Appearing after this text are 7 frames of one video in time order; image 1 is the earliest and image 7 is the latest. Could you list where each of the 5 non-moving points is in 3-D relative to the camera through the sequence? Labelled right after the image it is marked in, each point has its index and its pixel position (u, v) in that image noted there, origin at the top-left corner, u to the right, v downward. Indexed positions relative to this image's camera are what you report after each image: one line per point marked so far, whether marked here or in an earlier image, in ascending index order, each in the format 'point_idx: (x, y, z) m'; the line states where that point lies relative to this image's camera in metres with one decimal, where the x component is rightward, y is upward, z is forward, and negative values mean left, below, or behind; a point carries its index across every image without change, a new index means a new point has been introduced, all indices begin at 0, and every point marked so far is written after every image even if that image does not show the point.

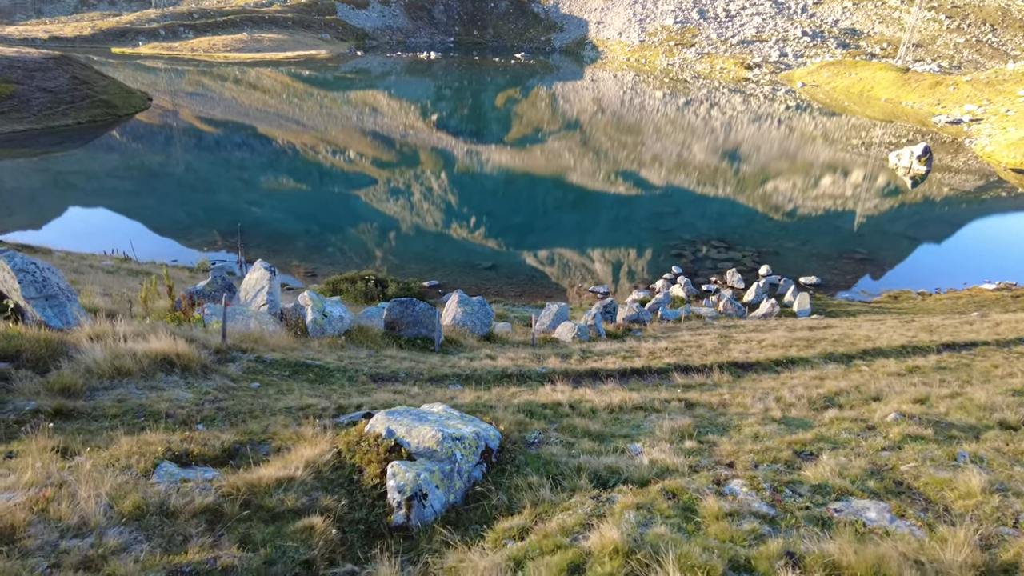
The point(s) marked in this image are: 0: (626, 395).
0: (+2.1, -2.0, +11.9) m
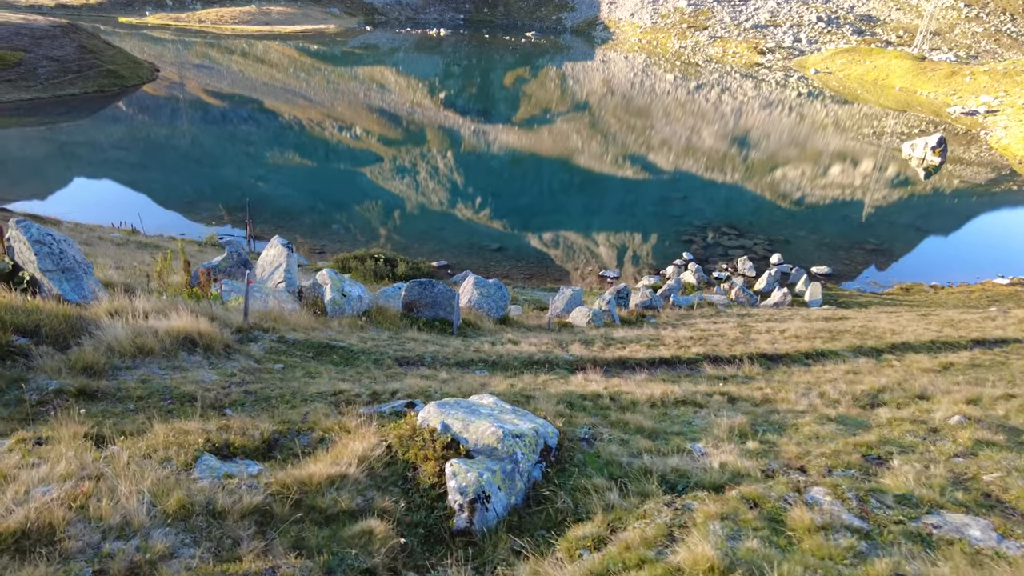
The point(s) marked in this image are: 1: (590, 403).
0: (+2.7, -1.8, +11.5) m
1: (+1.2, -1.8, +9.8) m
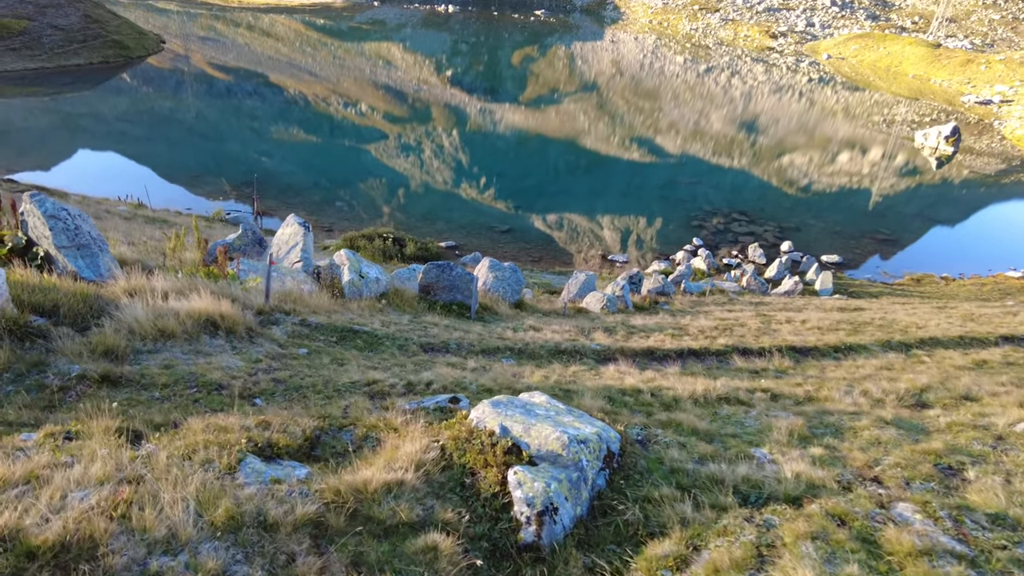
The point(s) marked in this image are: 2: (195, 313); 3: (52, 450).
0: (+3.3, -1.7, +11.1) m
1: (+1.8, -1.7, +9.4) m
2: (-5.3, -0.4, +10.6) m
3: (-3.7, -1.3, +5.1) m
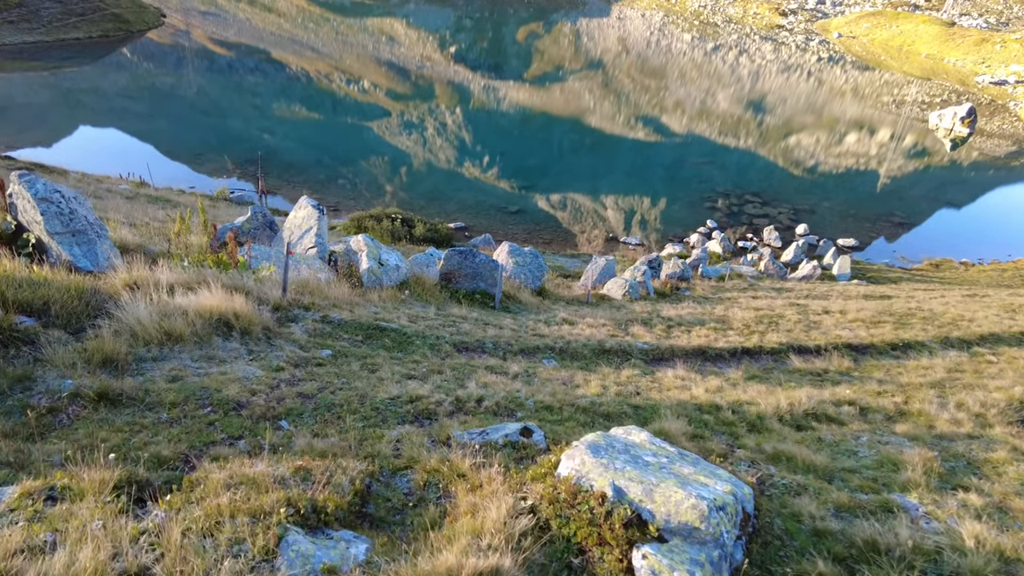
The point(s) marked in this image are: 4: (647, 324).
0: (+4.1, -1.6, +9.8) m
1: (+2.6, -1.7, +8.1) m
2: (-4.5, -0.3, +9.3) m
3: (-2.9, -1.4, +3.8) m
4: (+3.7, -1.0, +17.9) m
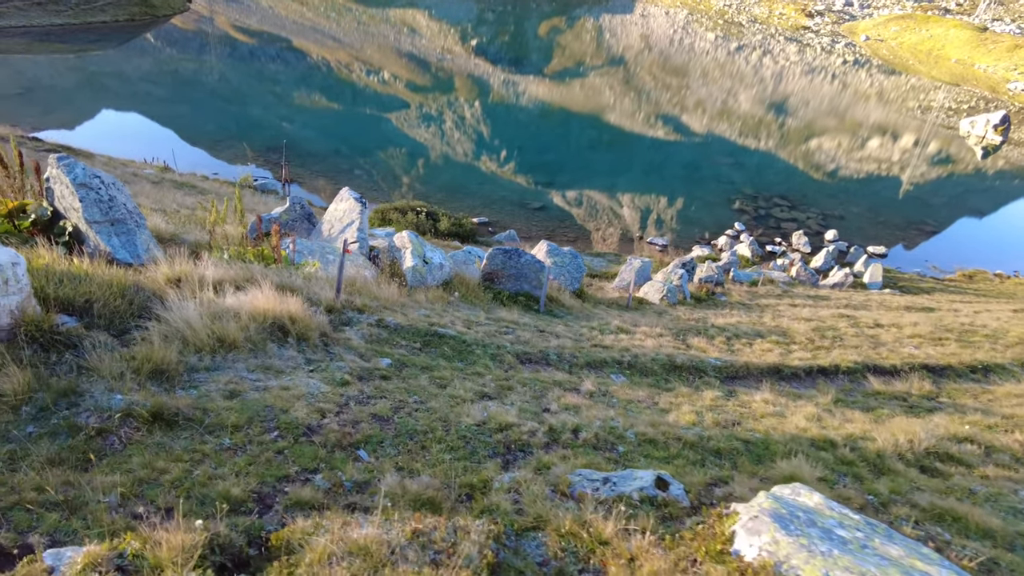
0: (+5.2, -1.9, +8.8) m
1: (+3.6, -1.9, +7.2) m
2: (-3.4, -0.3, +8.5) m
3: (-1.9, -1.5, +3.0) m
4: (+5.0, -1.2, +16.9) m
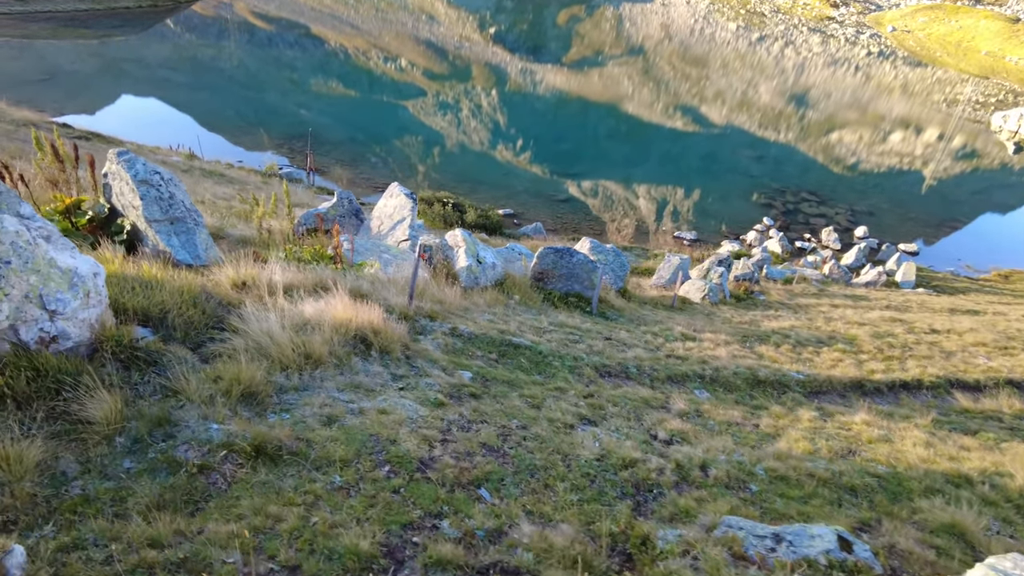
0: (+6.4, -2.2, +8.1) m
1: (+4.8, -2.1, +6.5) m
2: (-2.1, -0.5, +7.9) m
3: (-0.8, -1.7, +2.4) m
4: (+6.4, -1.3, +16.2) m
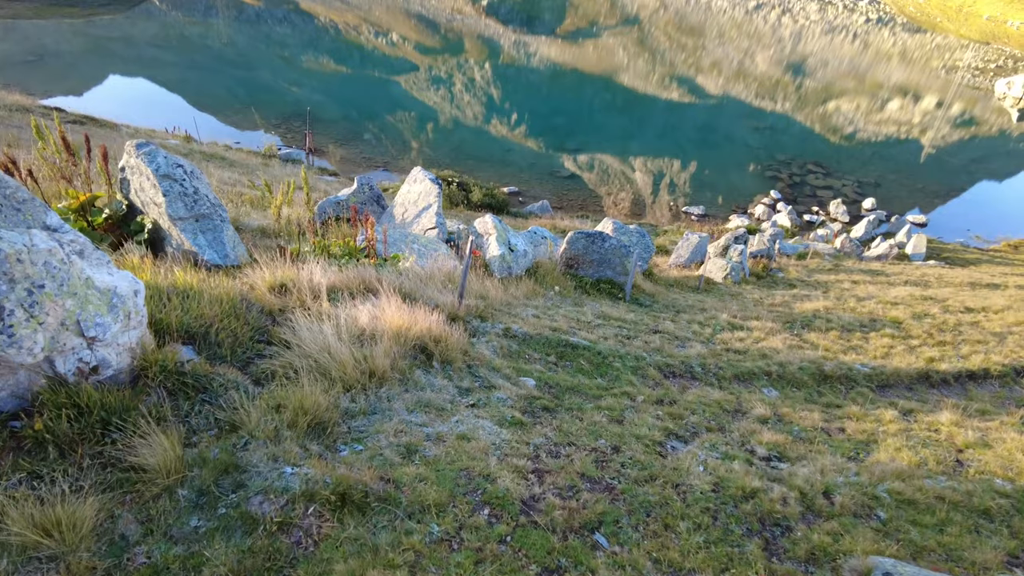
0: (+7.2, -2.1, +7.5) m
1: (+5.6, -2.1, +5.9) m
2: (-1.3, -0.5, +7.2) m
3: (0.0, -2.0, +1.7) m
4: (+7.2, -0.9, +15.5) m
